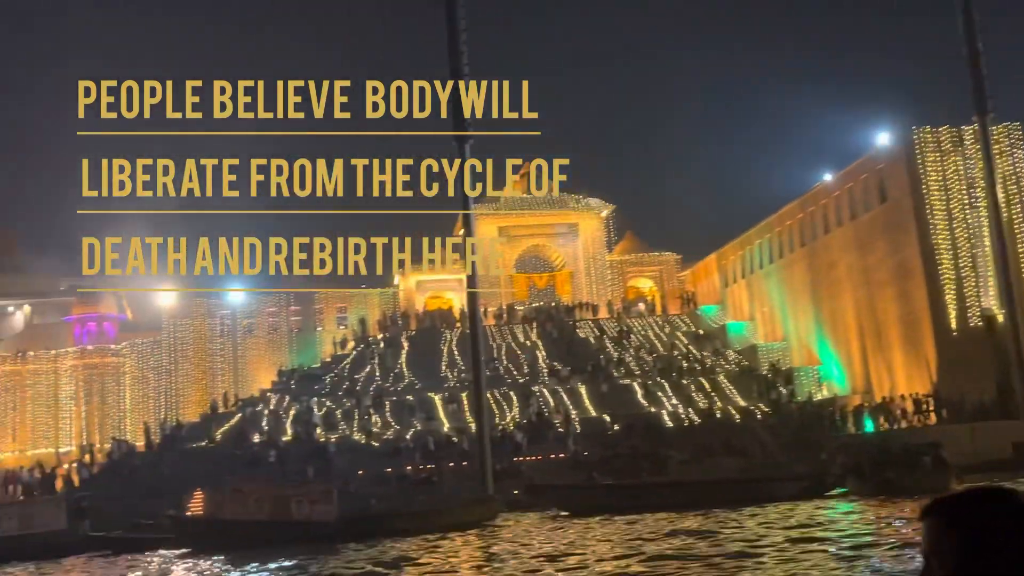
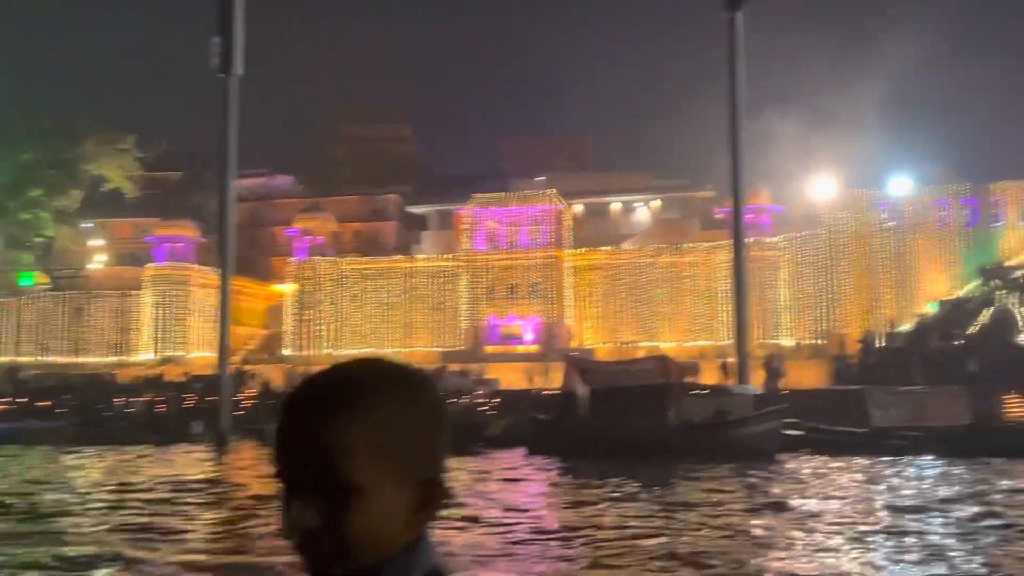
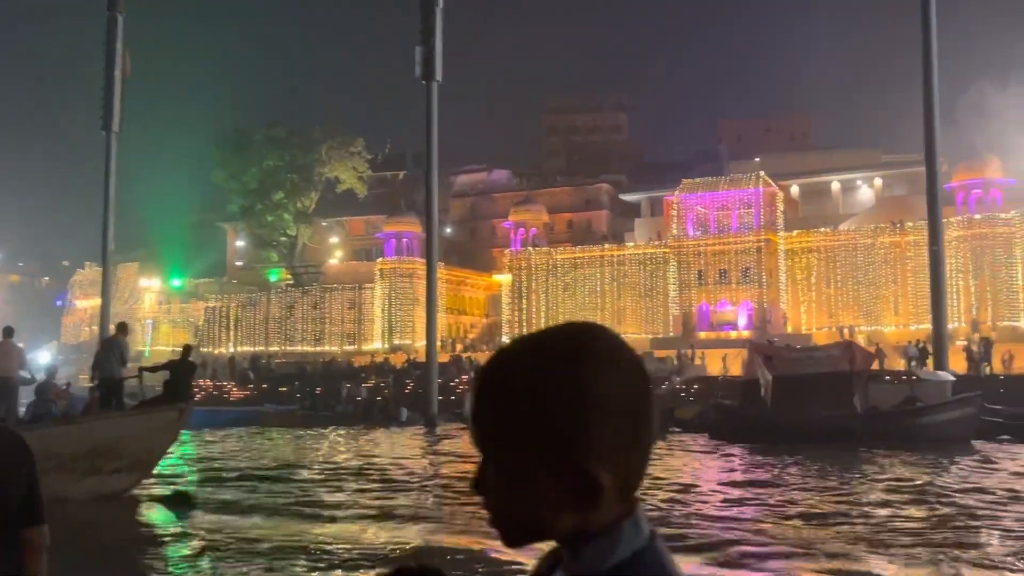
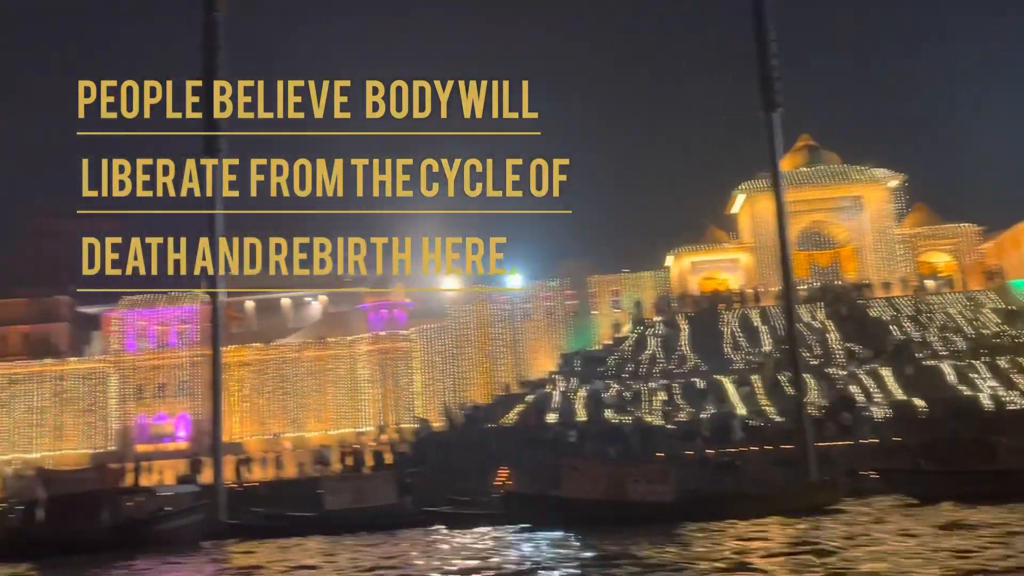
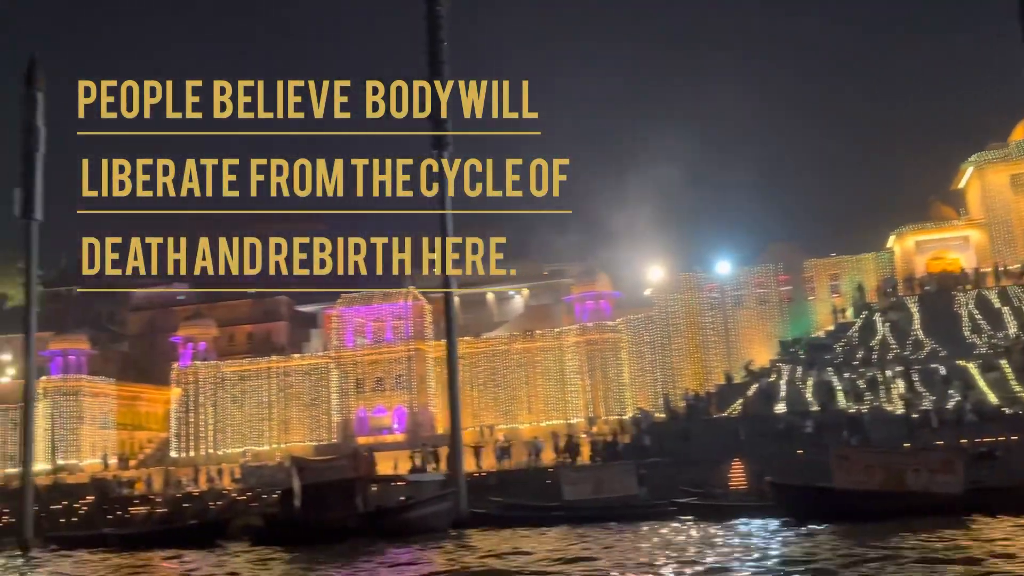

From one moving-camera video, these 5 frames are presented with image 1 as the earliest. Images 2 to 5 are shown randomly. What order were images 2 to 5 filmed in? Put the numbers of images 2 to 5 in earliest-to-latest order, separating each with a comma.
4, 5, 3, 2
